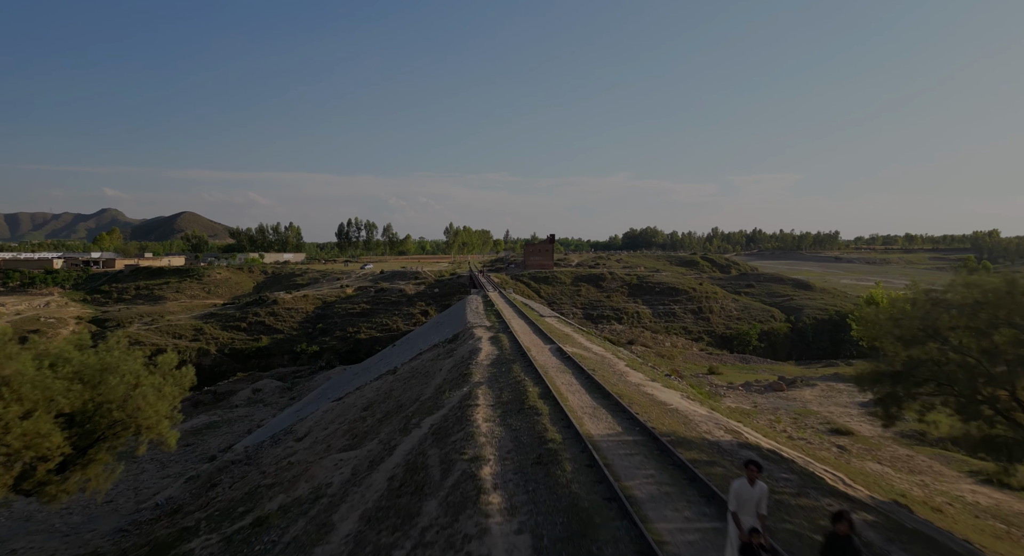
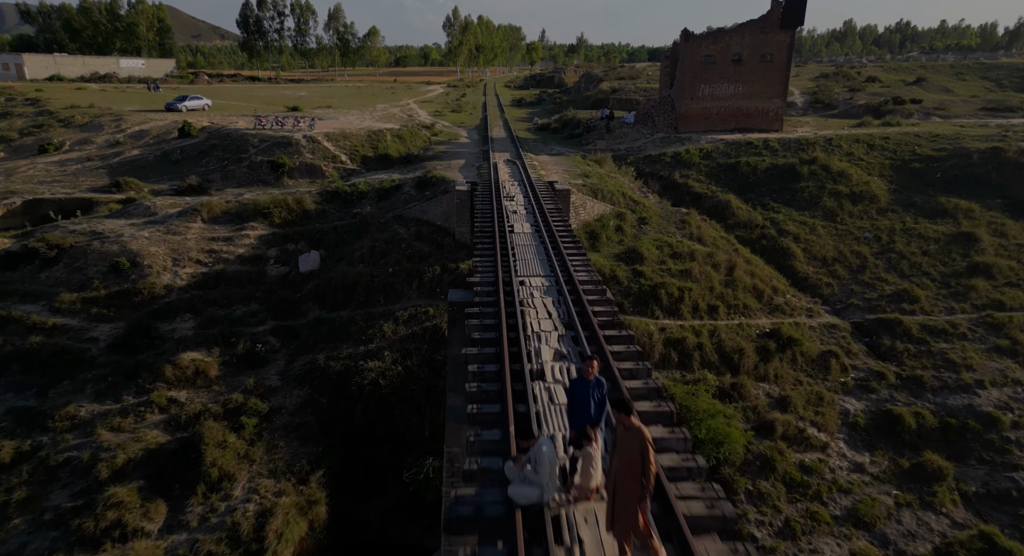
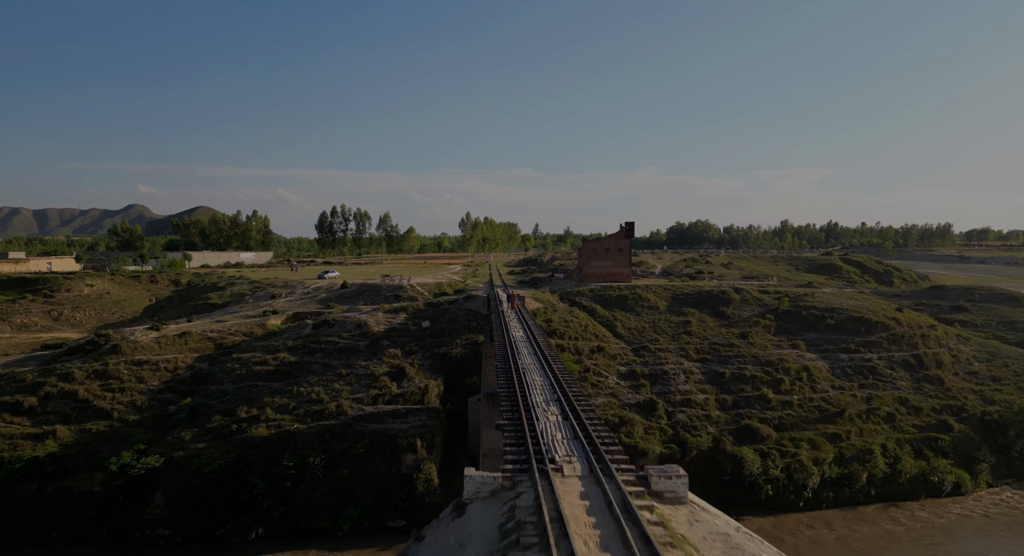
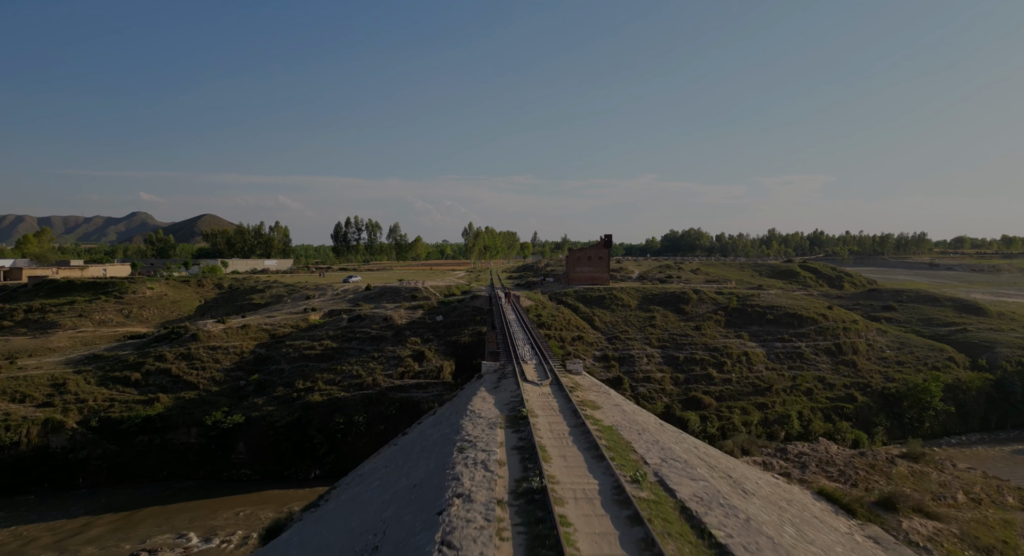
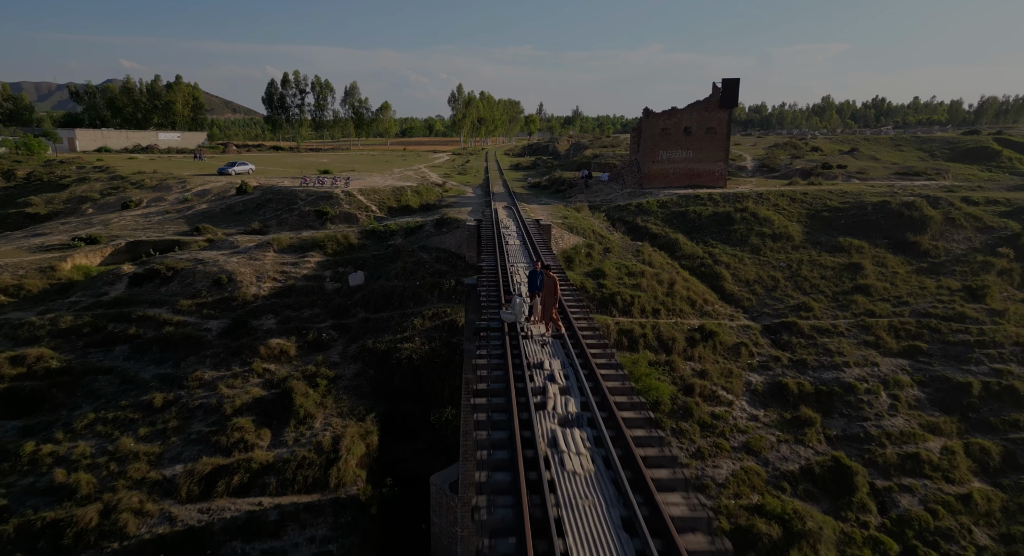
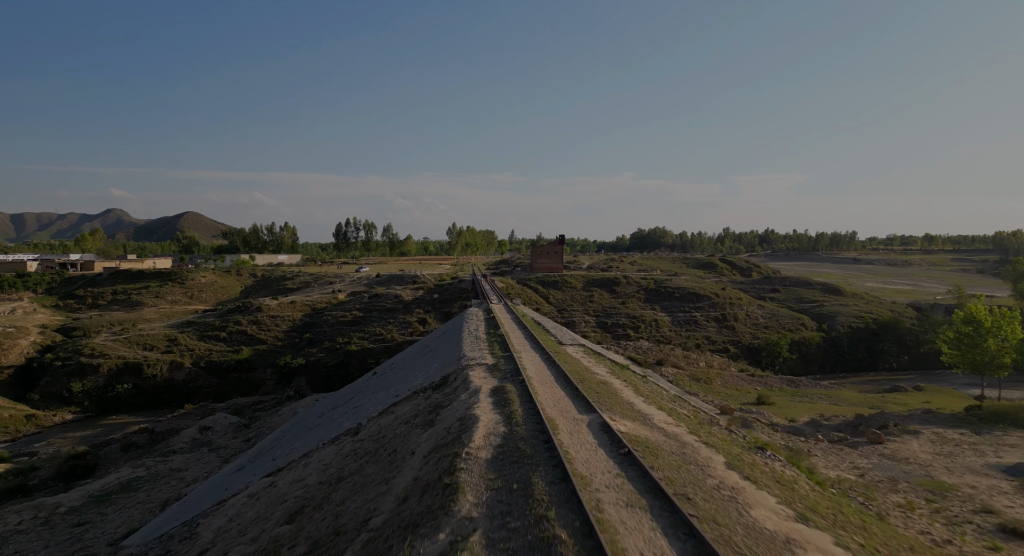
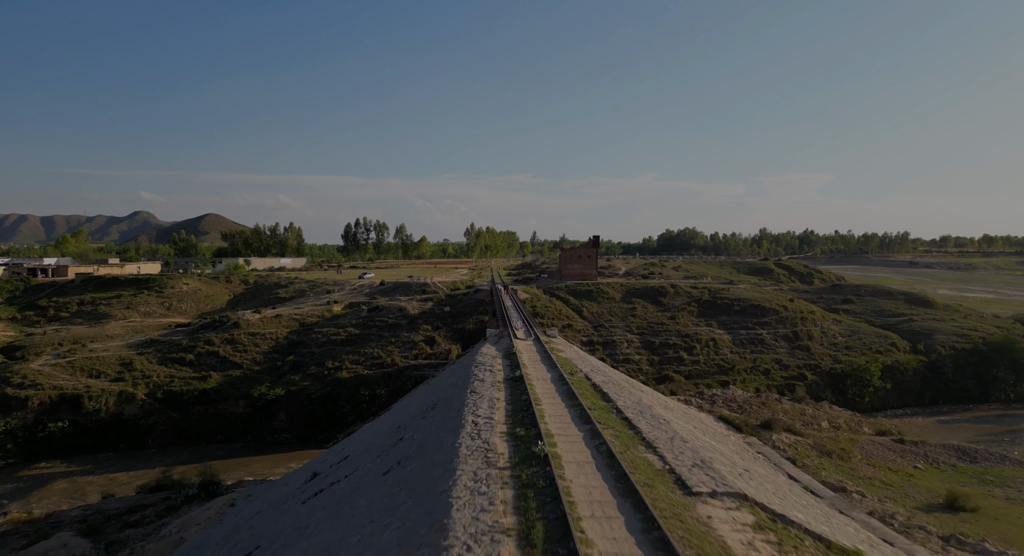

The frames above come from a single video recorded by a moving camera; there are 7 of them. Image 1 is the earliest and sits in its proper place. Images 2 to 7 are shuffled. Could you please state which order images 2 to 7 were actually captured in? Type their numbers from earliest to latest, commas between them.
6, 7, 4, 3, 5, 2
